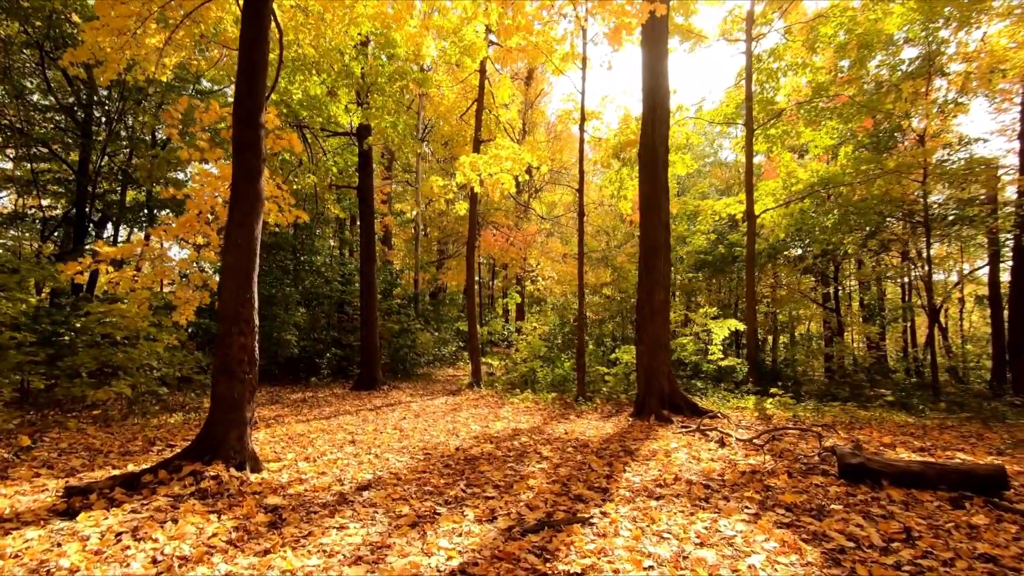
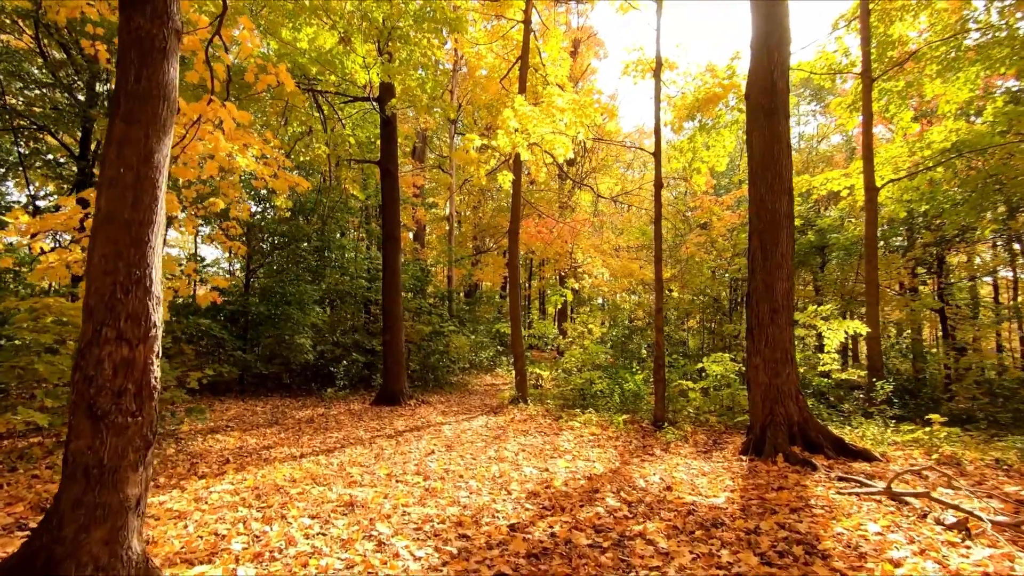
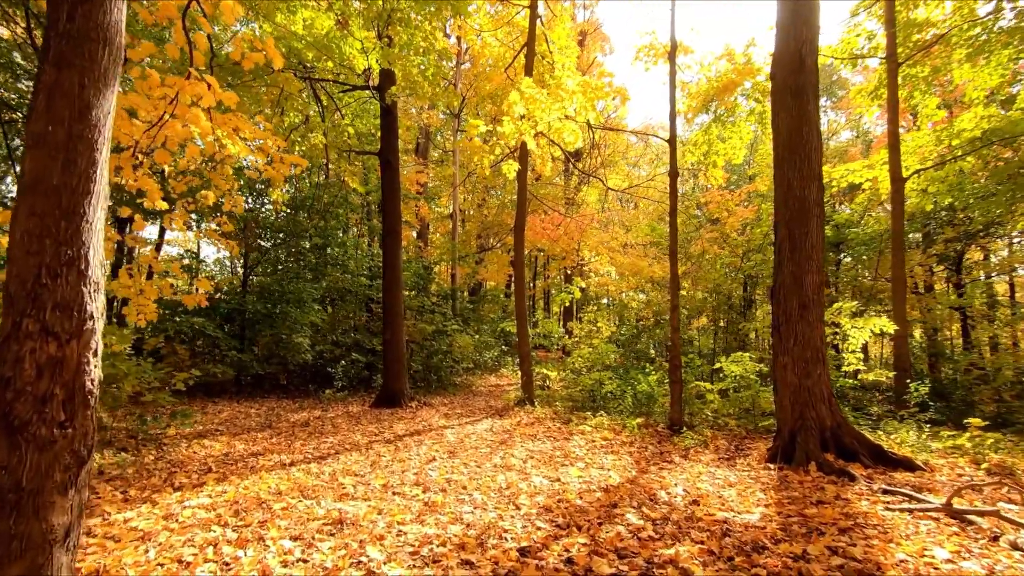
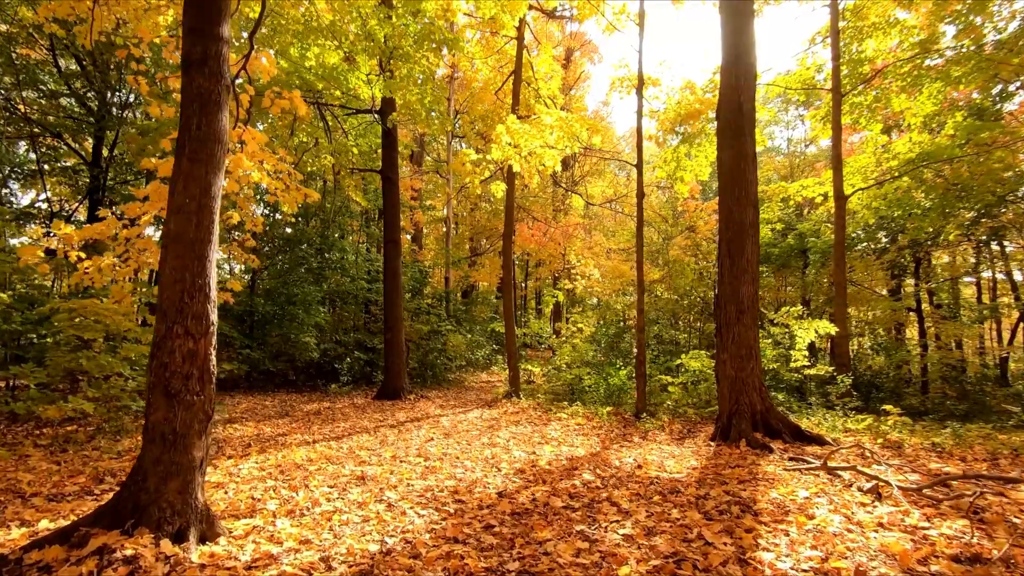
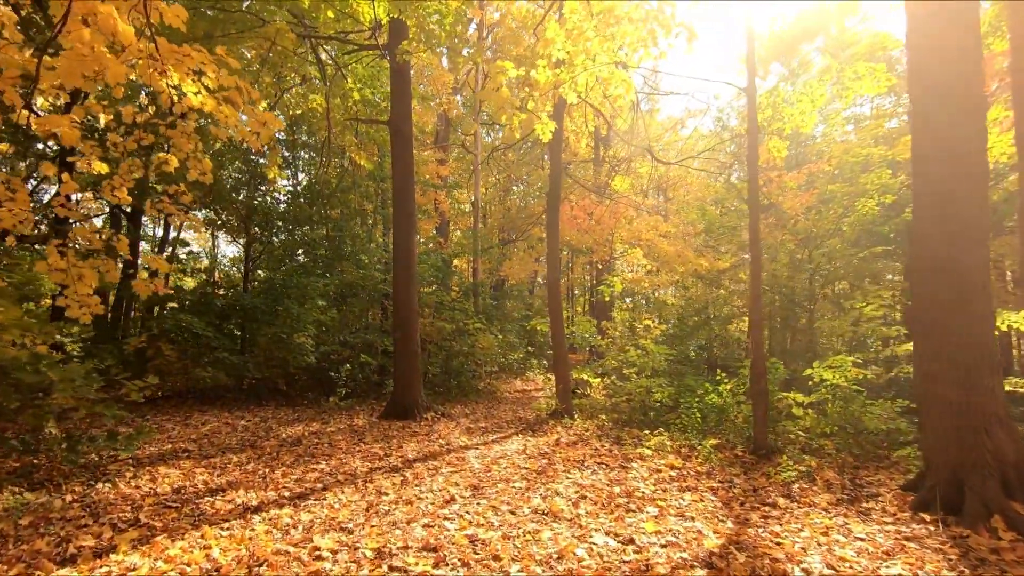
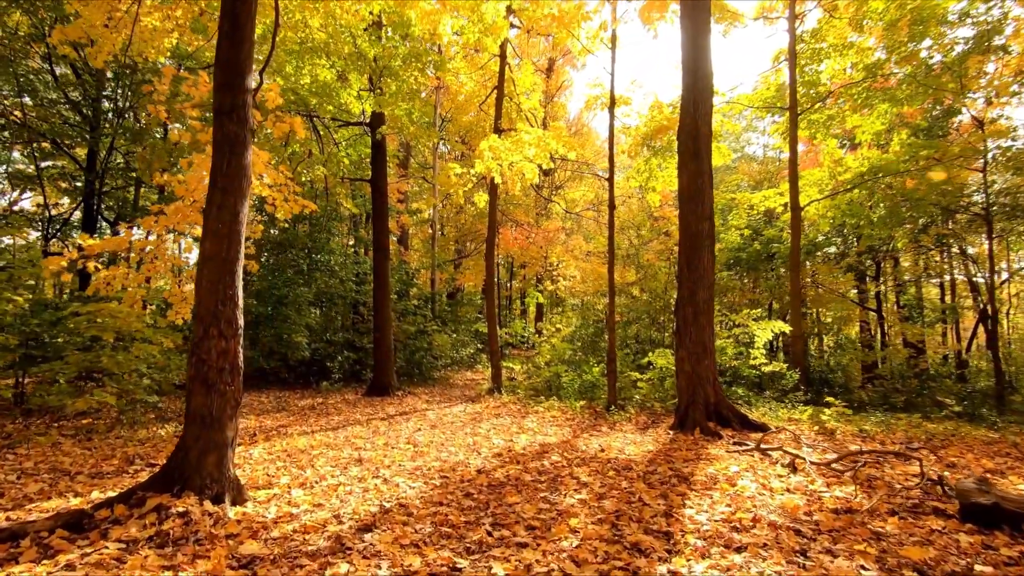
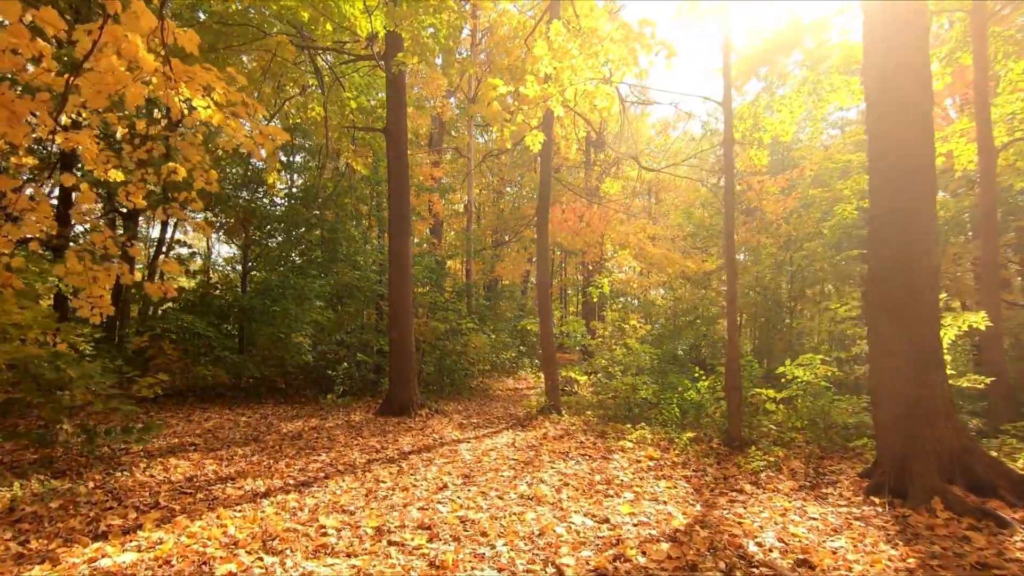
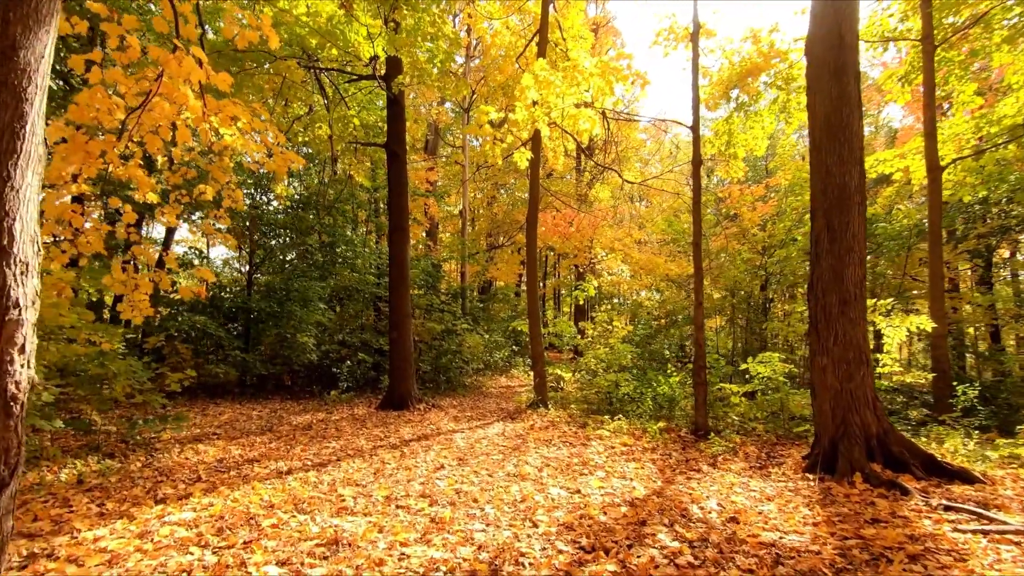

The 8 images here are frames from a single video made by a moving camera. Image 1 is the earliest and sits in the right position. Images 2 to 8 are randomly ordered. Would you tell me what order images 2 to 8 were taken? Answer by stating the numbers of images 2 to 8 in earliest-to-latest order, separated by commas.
6, 4, 2, 3, 8, 7, 5
